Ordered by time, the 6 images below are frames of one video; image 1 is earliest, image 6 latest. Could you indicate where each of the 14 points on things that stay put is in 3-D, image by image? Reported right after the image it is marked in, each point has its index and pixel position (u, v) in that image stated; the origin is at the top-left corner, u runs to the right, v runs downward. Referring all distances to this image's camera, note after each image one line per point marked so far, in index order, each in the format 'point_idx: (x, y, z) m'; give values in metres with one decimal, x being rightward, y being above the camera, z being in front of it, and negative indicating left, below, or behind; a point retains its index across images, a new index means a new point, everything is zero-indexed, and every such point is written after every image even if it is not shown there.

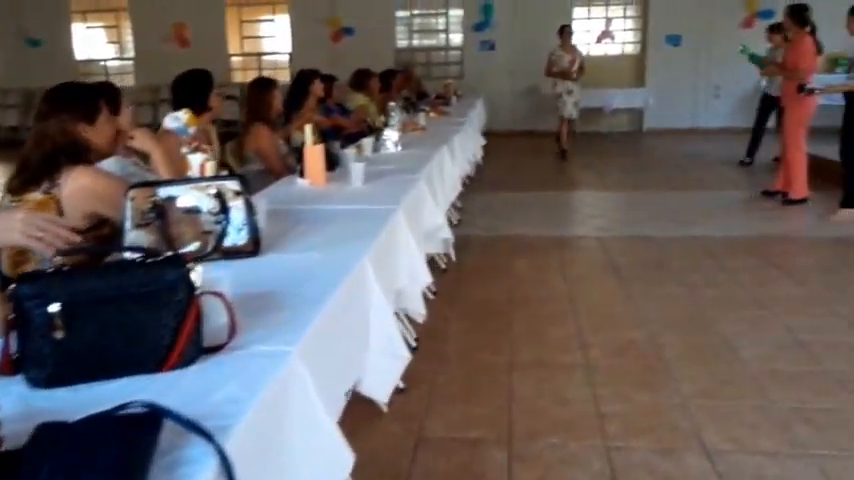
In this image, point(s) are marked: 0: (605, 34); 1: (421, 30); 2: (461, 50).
0: (+3.2, +3.8, +10.6) m
1: (-0.1, +4.2, +11.4) m
2: (+0.6, +3.7, +11.3) m
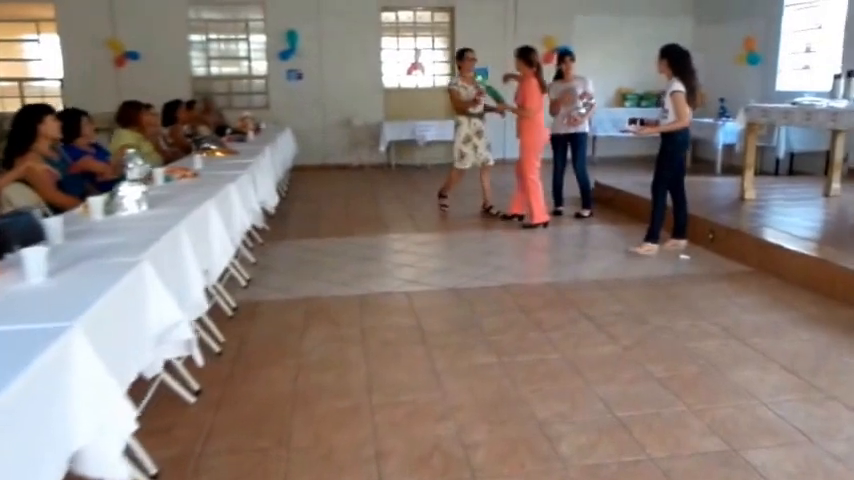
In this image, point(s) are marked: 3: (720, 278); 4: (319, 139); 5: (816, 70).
0: (-0.3, +3.1, +10.3) m
1: (-3.7, +3.3, +10.2) m
2: (-2.9, +2.9, +10.3) m
3: (+2.1, -0.3, +4.2) m
4: (-2.0, +1.9, +10.5) m
5: (+5.2, +2.3, +7.7) m
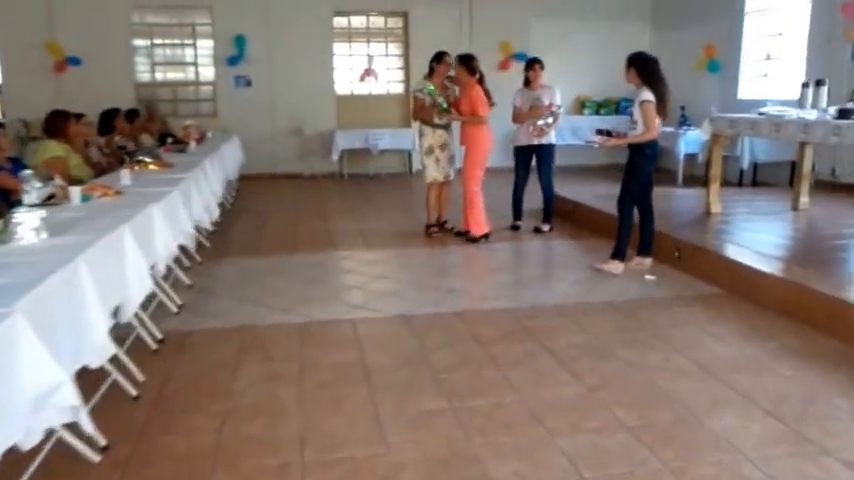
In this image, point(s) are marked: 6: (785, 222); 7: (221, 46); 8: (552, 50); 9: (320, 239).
0: (-1.0, +2.9, +9.9) m
1: (-4.4, +3.0, +9.6) m
2: (-3.6, +2.6, +9.8) m
3: (+1.8, -0.4, +3.9) m
4: (-2.7, +1.6, +10.0) m
5: (+4.6, +2.2, +7.6) m
6: (+3.4, +0.2, +5.4) m
7: (-3.5, +3.3, +9.7) m
8: (+2.2, +3.3, +10.1) m
9: (-1.1, 0.0, +6.0) m
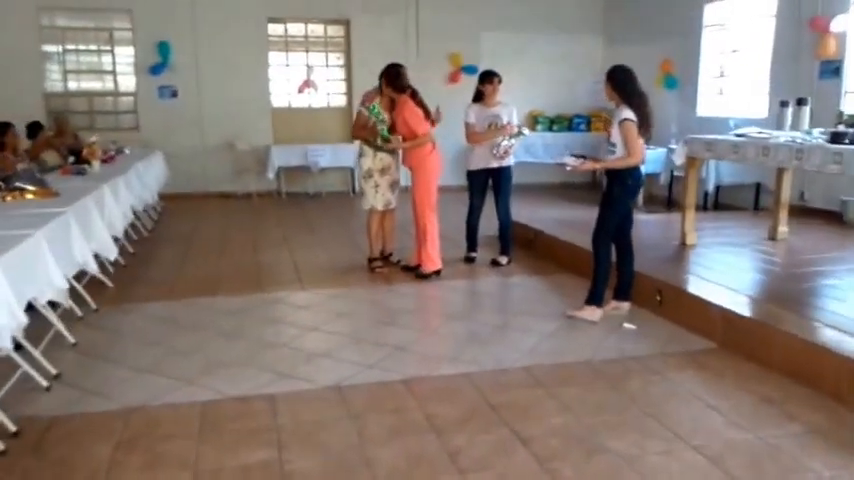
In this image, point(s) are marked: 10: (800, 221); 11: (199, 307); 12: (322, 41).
0: (-1.9, +2.5, +9.1) m
1: (-5.2, +2.5, +8.6) m
2: (-4.5, +2.2, +8.8) m
3: (+1.5, -0.7, +3.3) m
4: (-3.6, +1.2, +9.1) m
5: (+3.9, +1.8, +7.3) m
6: (+2.9, -0.1, +4.9) m
7: (-4.3, +2.8, +8.7) m
8: (+1.3, +3.0, +9.6) m
9: (-1.6, -0.3, +5.2) m
10: (+3.7, +0.2, +5.7) m
11: (-1.7, -0.6, +4.4) m
12: (-1.6, +3.2, +9.1) m
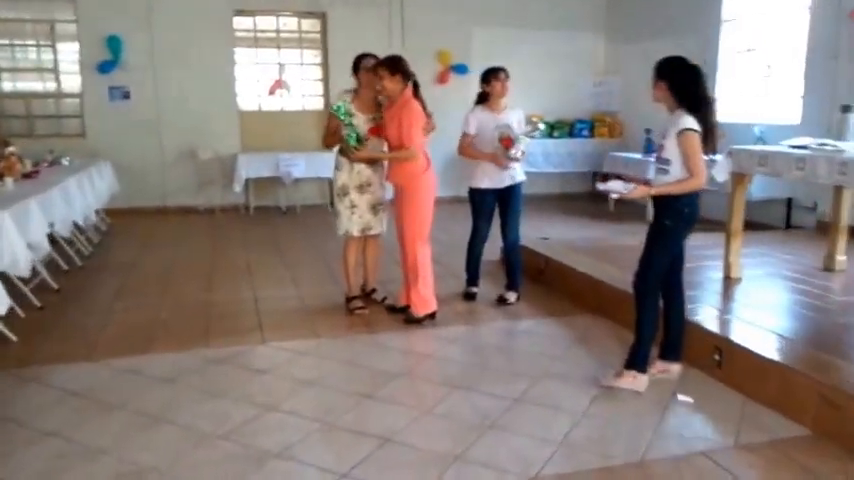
0: (-2.1, +2.2, +8.2) m
1: (-5.4, +2.2, +7.5) m
2: (-4.7, +1.9, +7.7) m
3: (+1.4, -0.9, +2.4) m
4: (-3.8, +0.9, +8.0) m
5: (+3.8, +1.6, +6.5) m
6: (+2.8, -0.3, +4.1) m
7: (-4.5, +2.5, +7.6) m
8: (+1.1, +2.7, +8.7) m
9: (-1.7, -0.6, +4.2) m
10: (+3.7, 0.0, +4.9) m
11: (-1.7, -0.8, +3.4) m
12: (-1.9, +2.9, +8.1) m
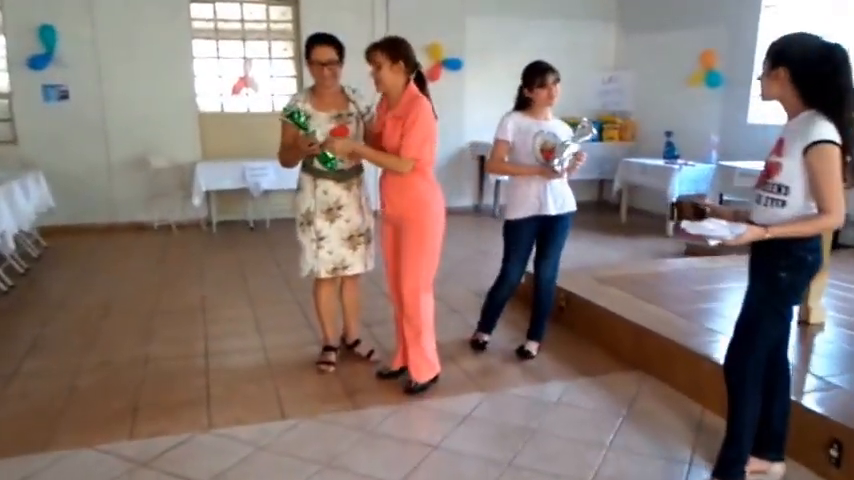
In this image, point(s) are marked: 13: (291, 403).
0: (-2.3, +2.0, +7.2) m
1: (-5.6, +2.0, +6.4) m
2: (-4.8, +1.6, +6.6) m
3: (+1.5, -1.1, +1.5) m
4: (-3.9, +0.6, +7.0) m
5: (+3.7, +1.4, +5.7) m
6: (+2.8, -0.5, +3.3) m
7: (-4.7, +2.2, +6.5) m
8: (+0.9, +2.5, +7.8) m
9: (-1.7, -0.8, +3.2) m
10: (+3.6, -0.2, +4.1) m
11: (-1.7, -1.1, +2.4) m
12: (-2.0, +2.7, +7.1) m
13: (-0.7, -0.9, +3.0) m
